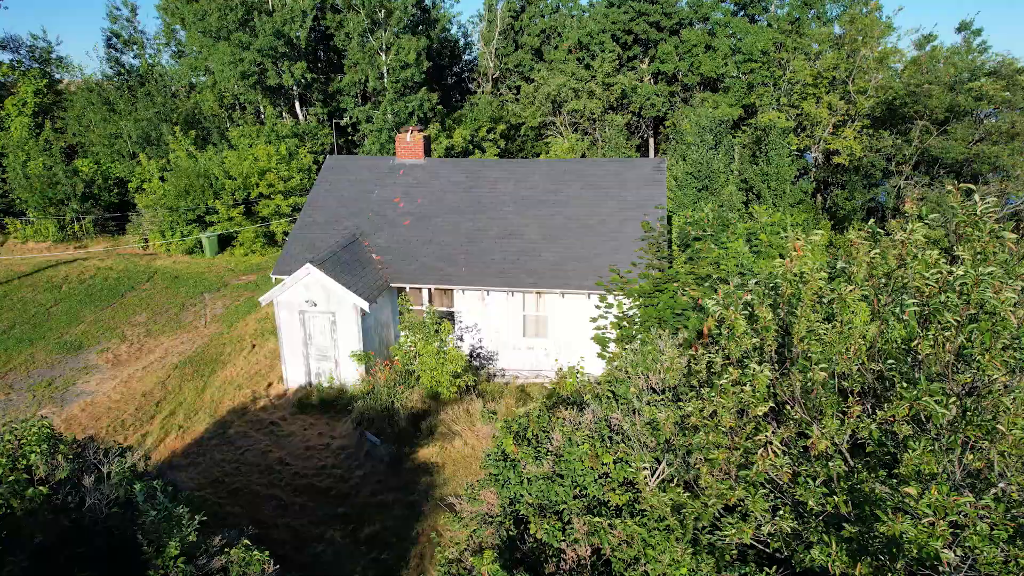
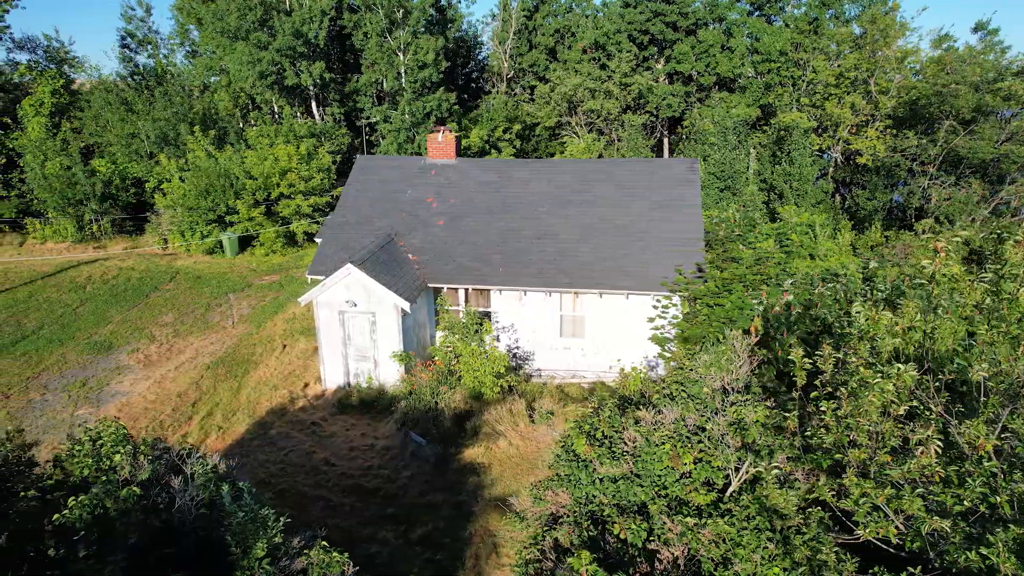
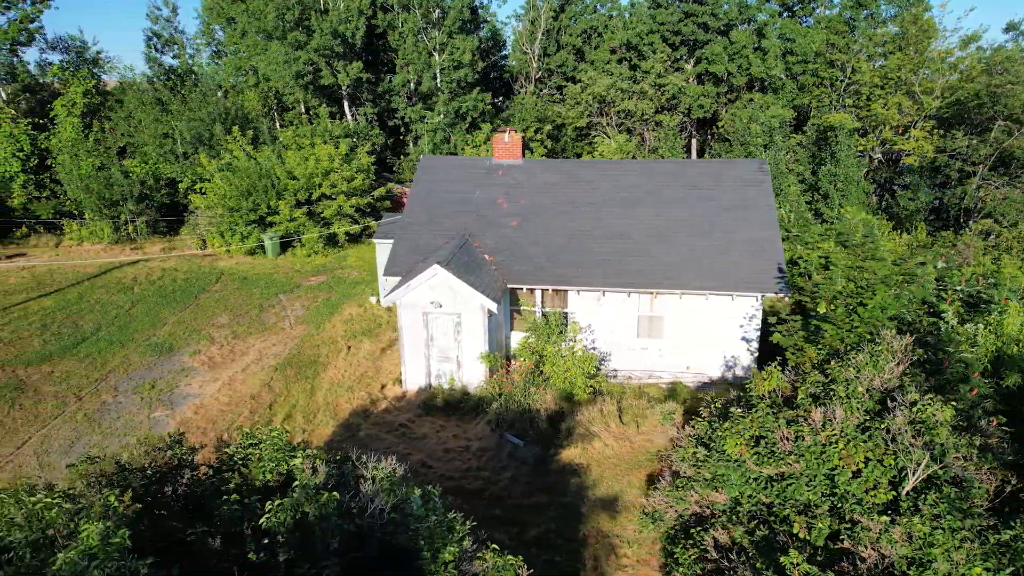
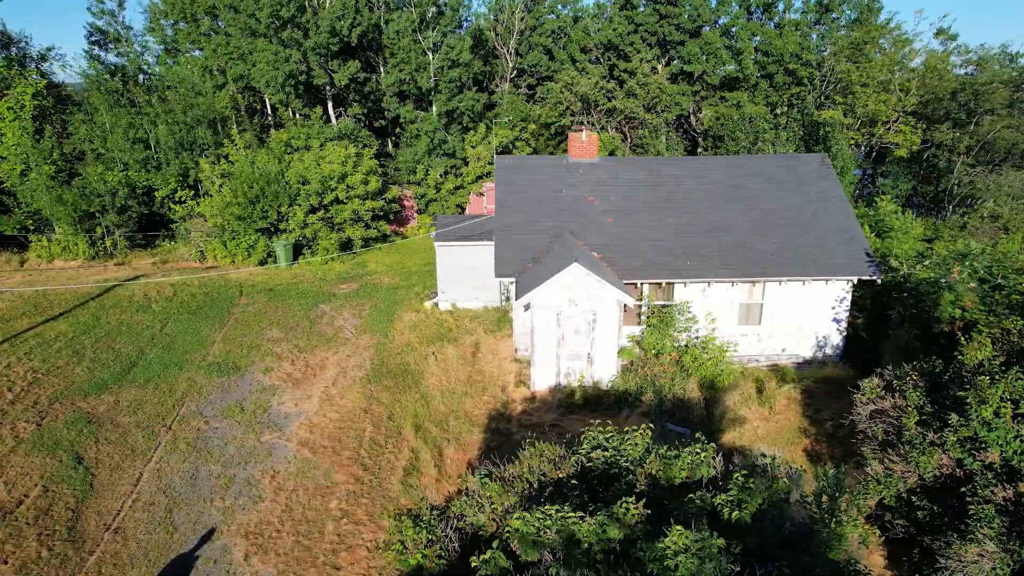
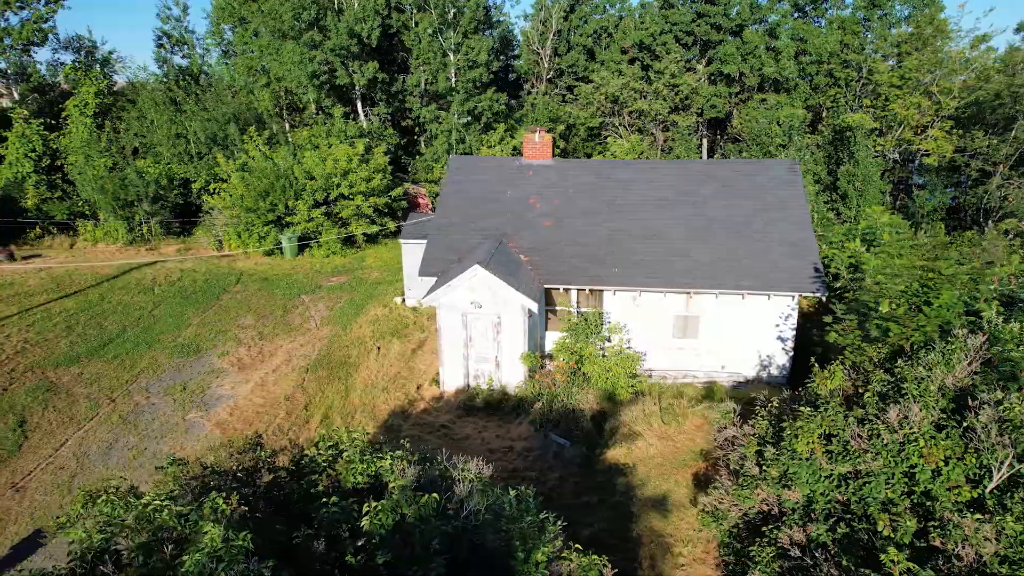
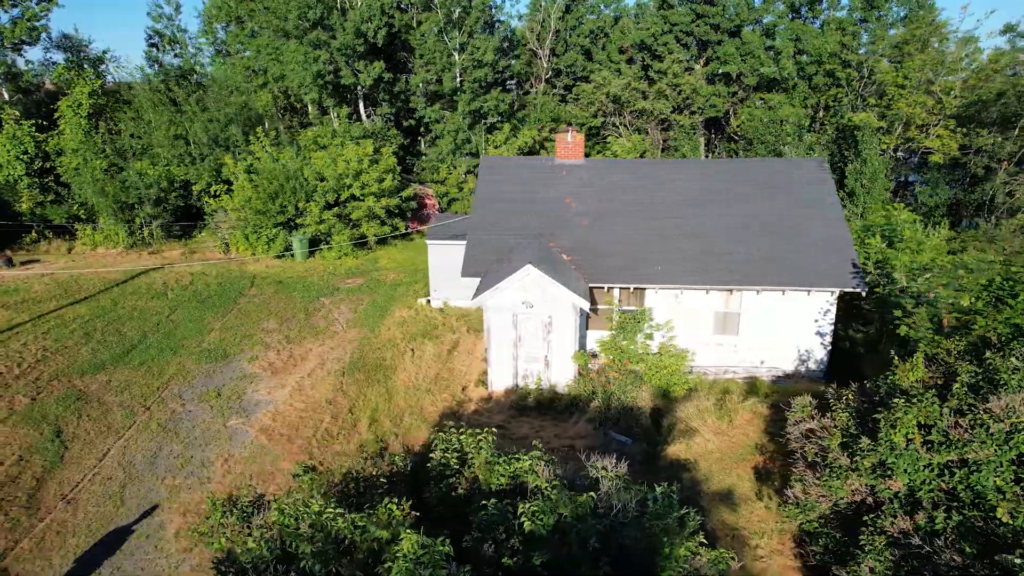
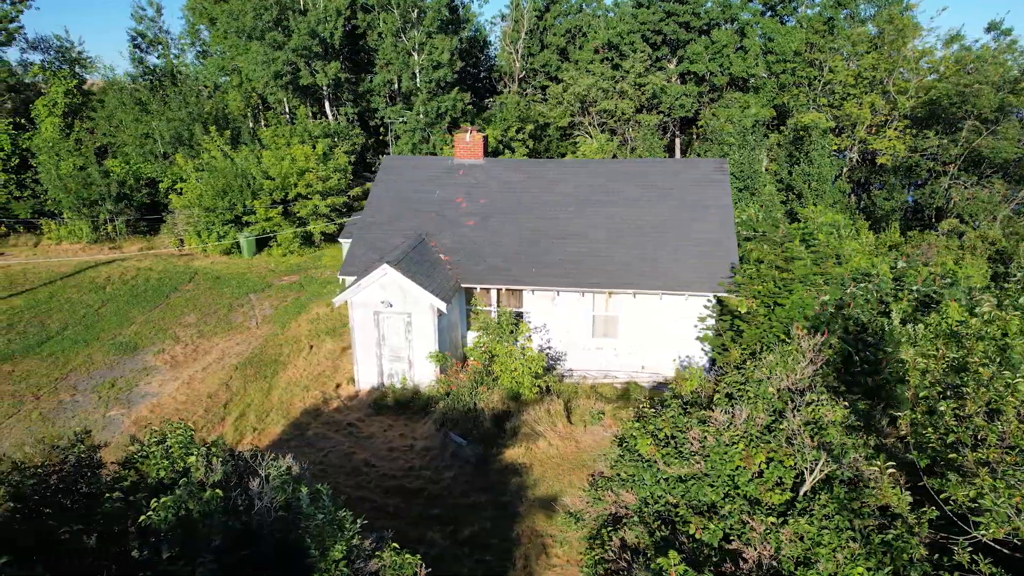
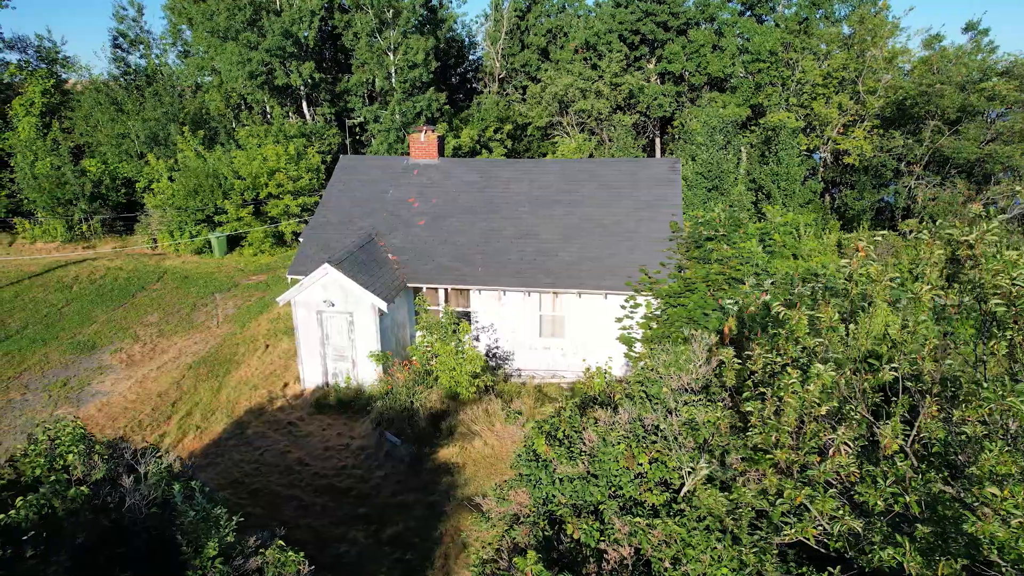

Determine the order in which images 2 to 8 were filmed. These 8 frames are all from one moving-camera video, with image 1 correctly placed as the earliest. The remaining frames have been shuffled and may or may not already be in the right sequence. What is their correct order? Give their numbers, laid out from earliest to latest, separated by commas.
8, 2, 7, 3, 5, 6, 4
